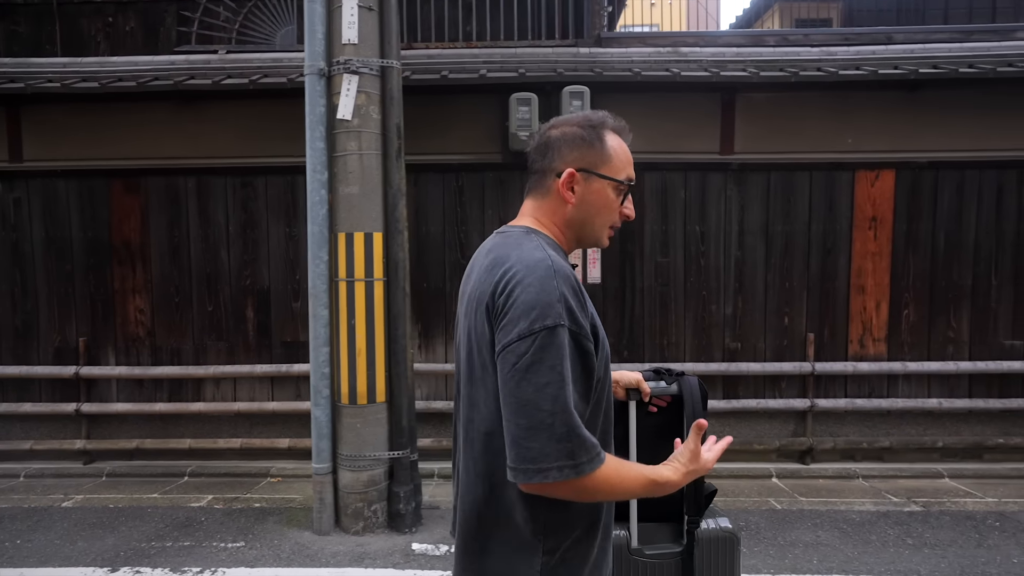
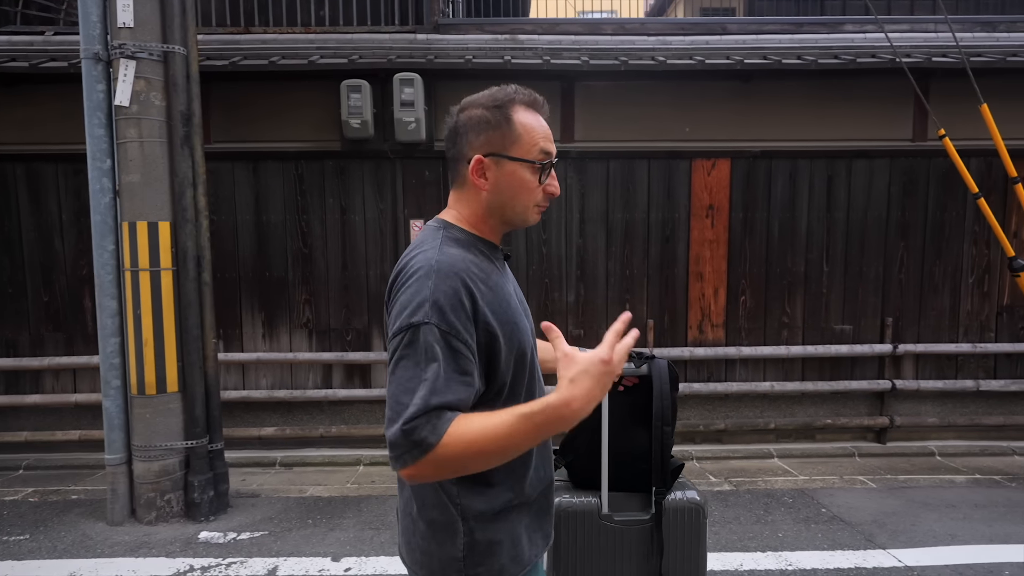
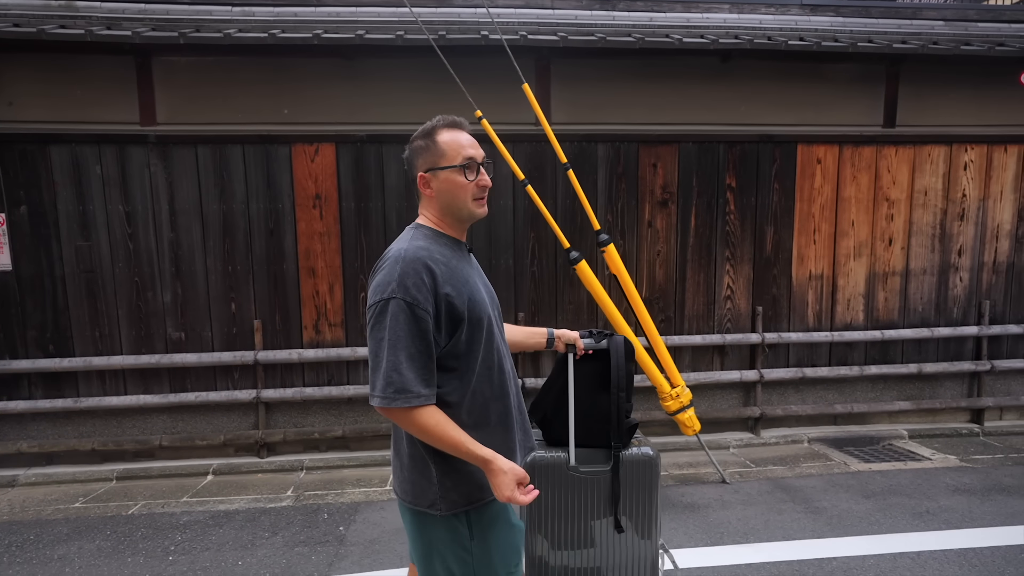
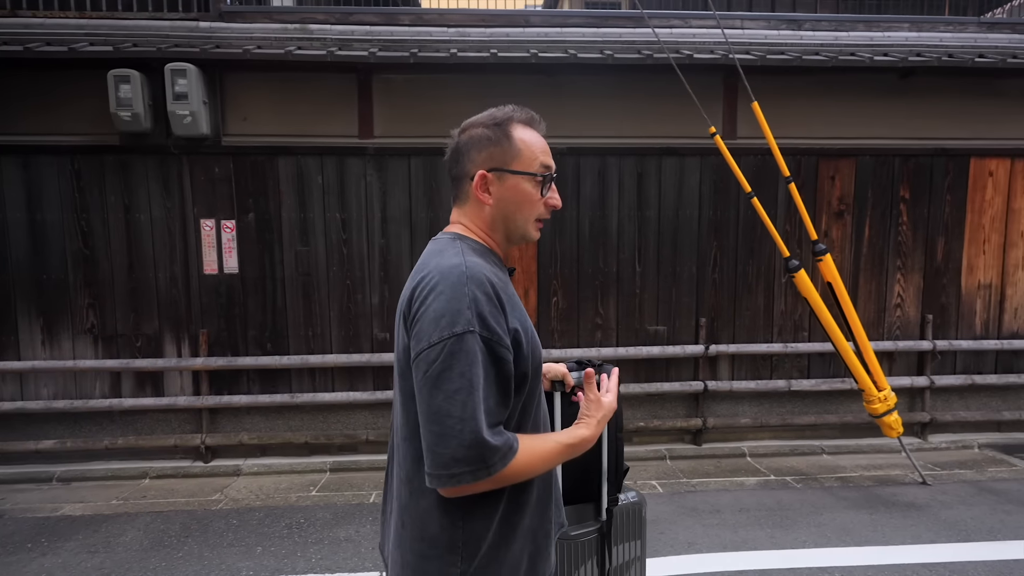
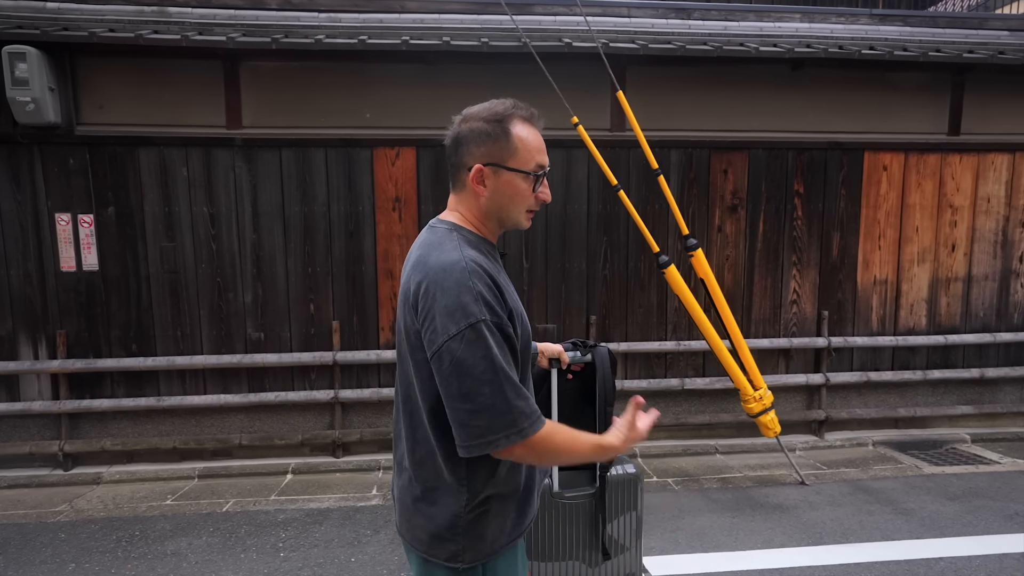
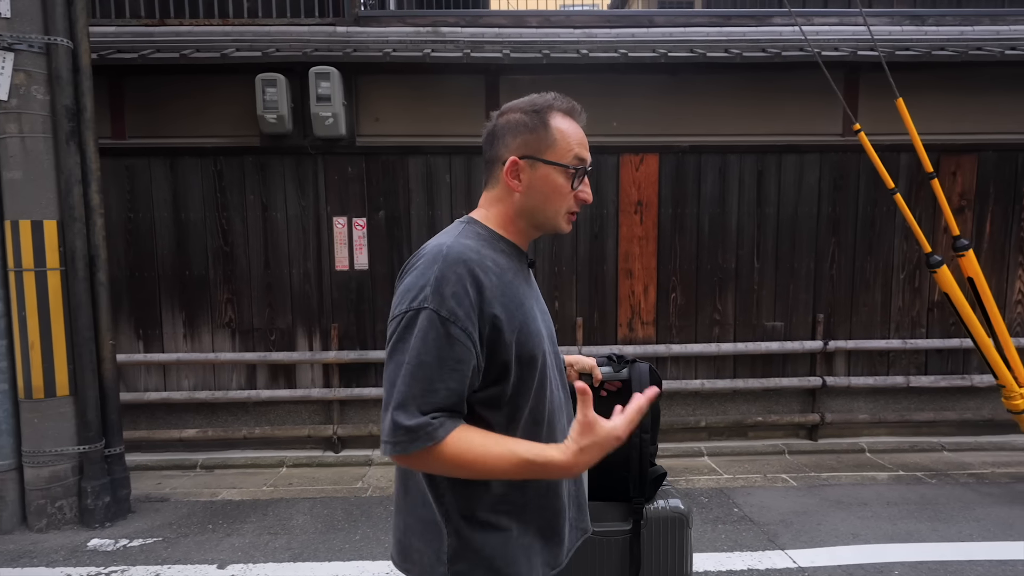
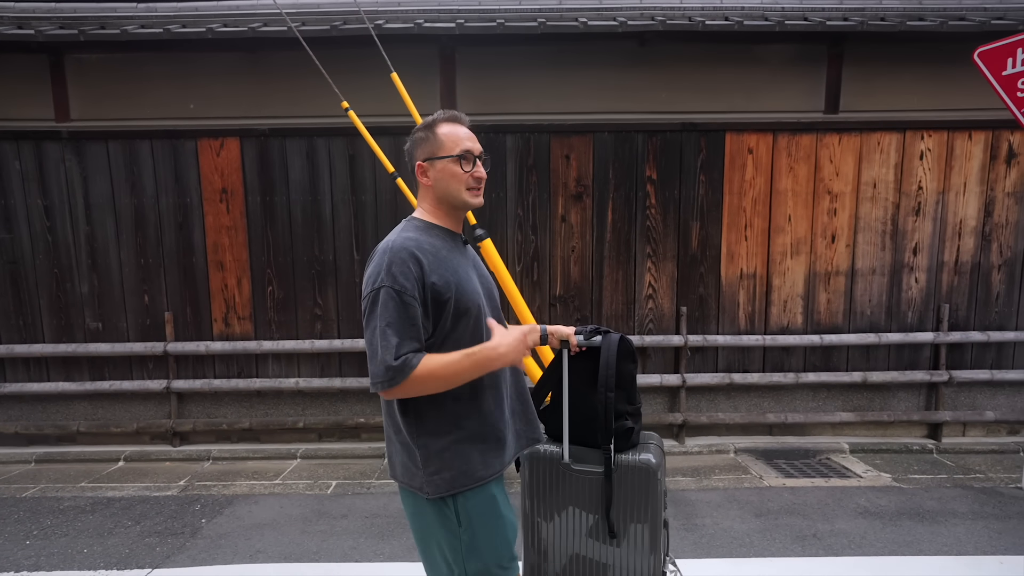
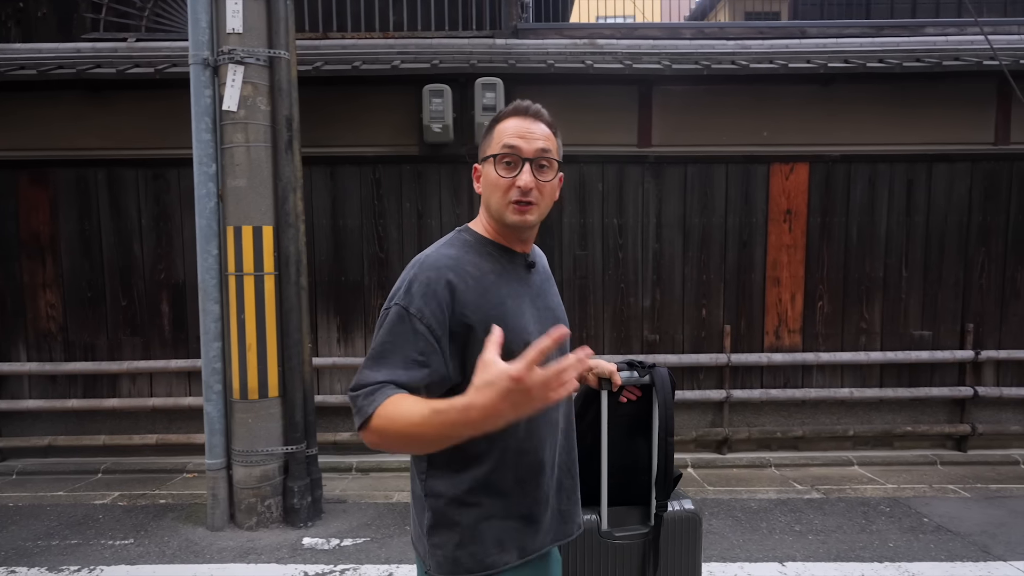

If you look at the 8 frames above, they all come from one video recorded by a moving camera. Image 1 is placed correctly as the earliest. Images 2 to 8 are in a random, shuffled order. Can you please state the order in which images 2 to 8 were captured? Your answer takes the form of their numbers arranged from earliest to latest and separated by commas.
8, 2, 6, 4, 5, 3, 7
